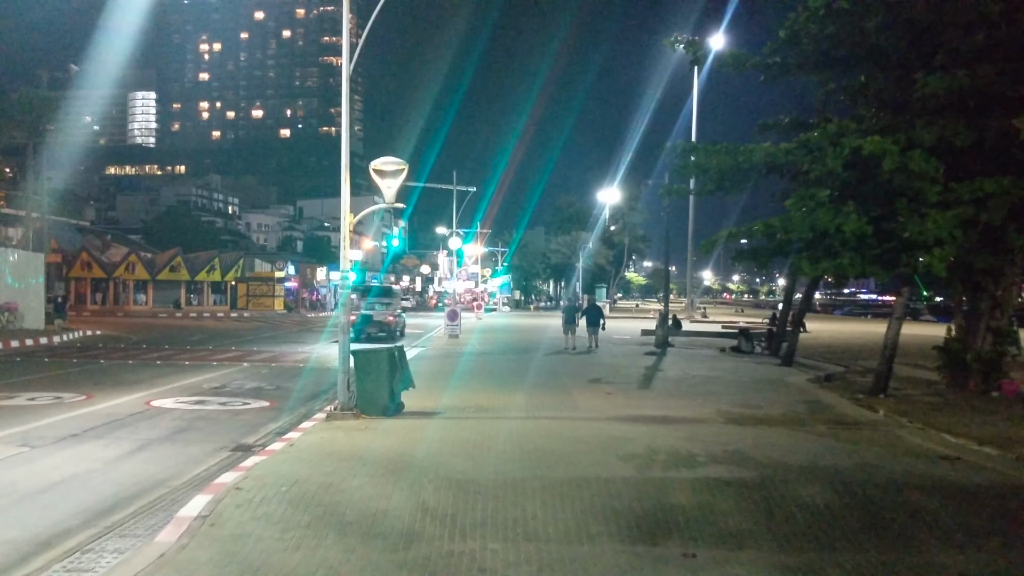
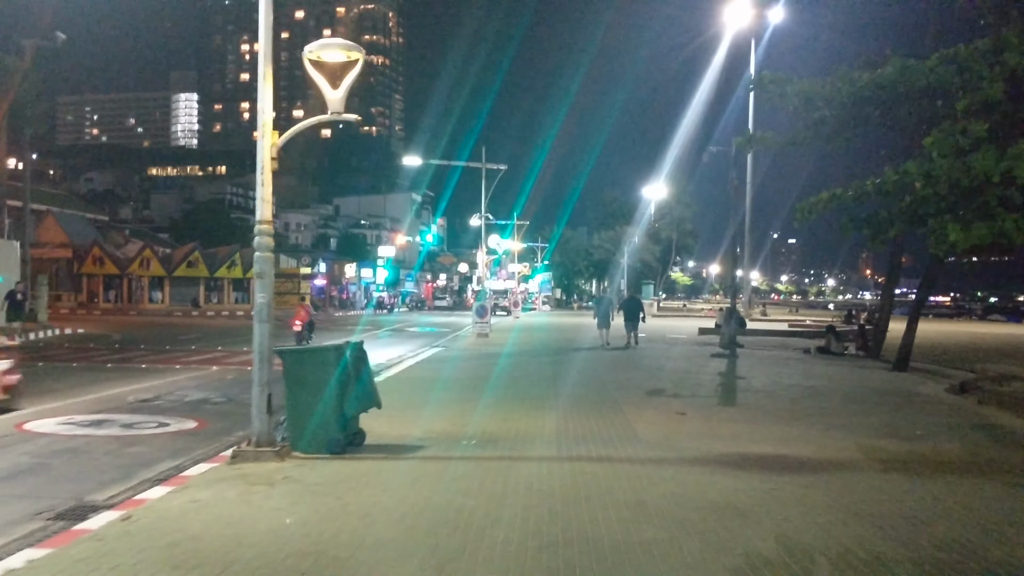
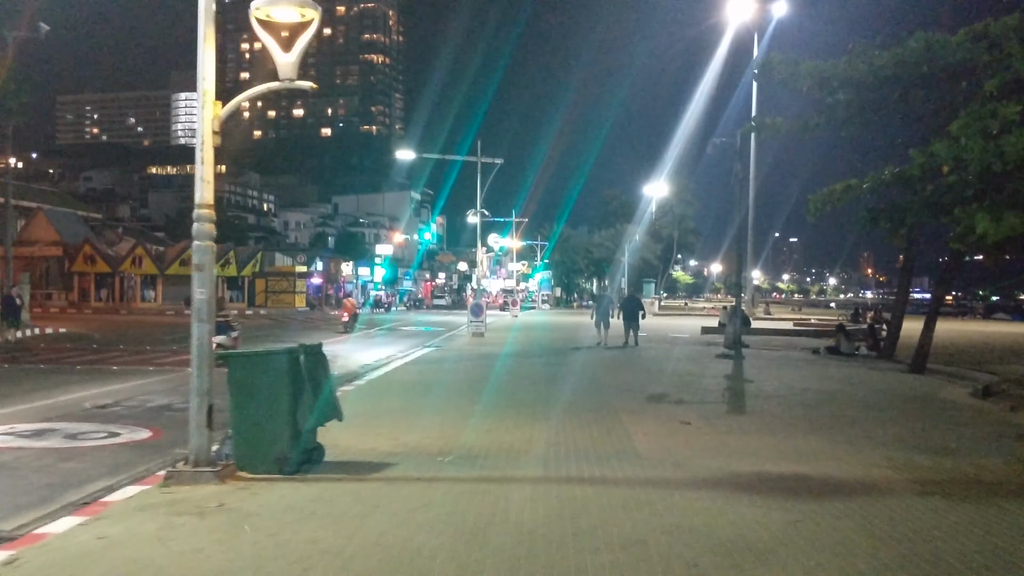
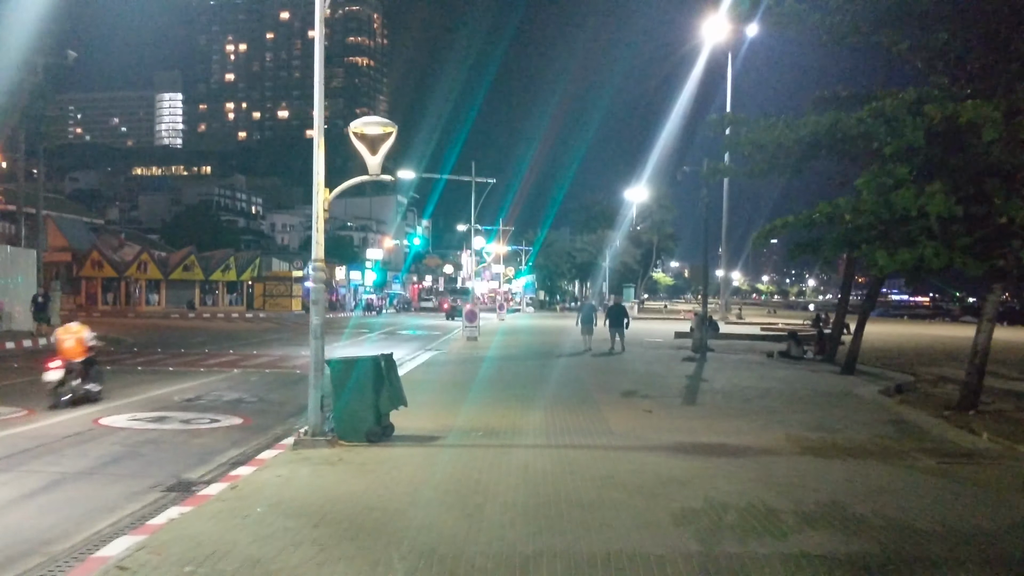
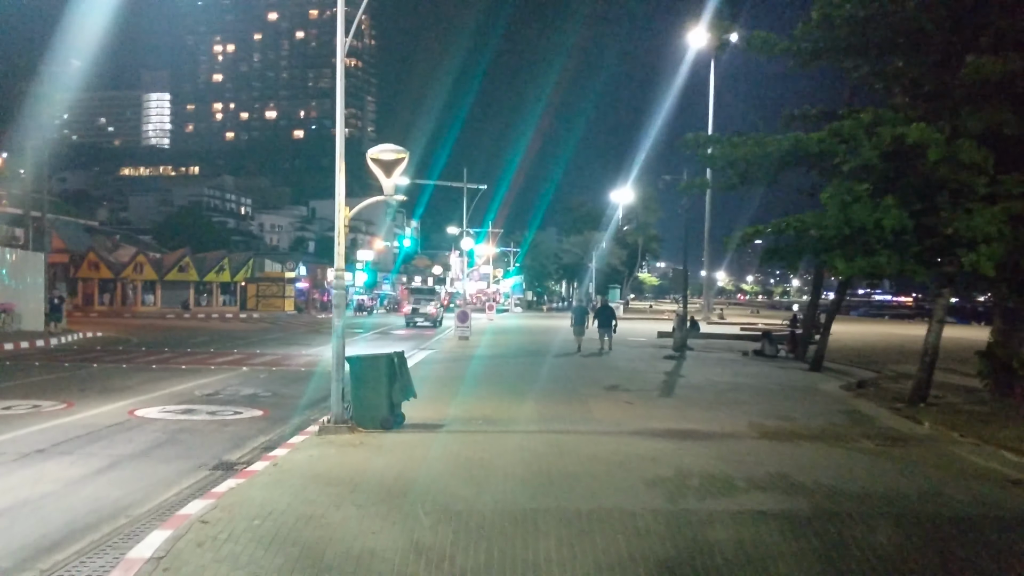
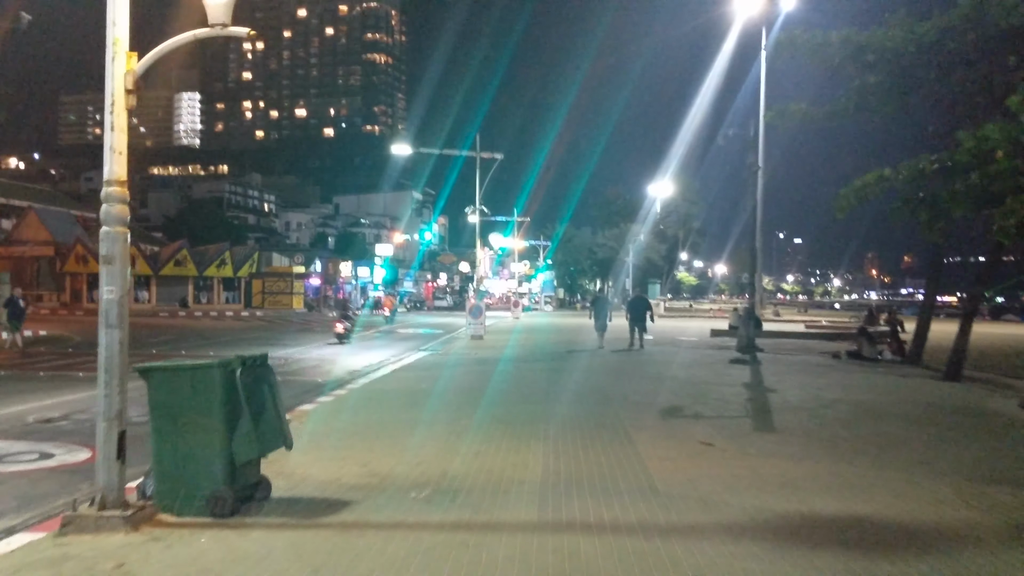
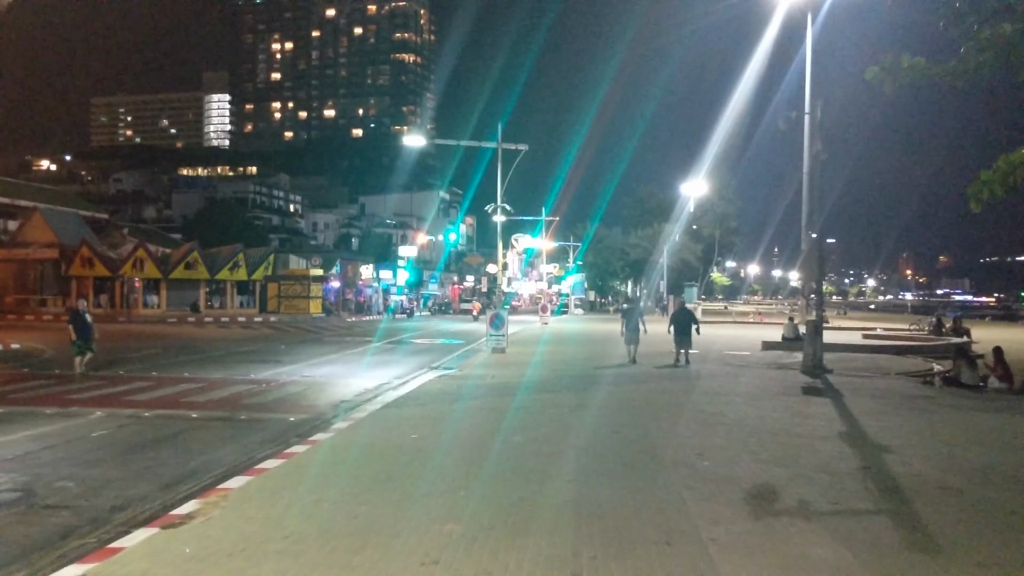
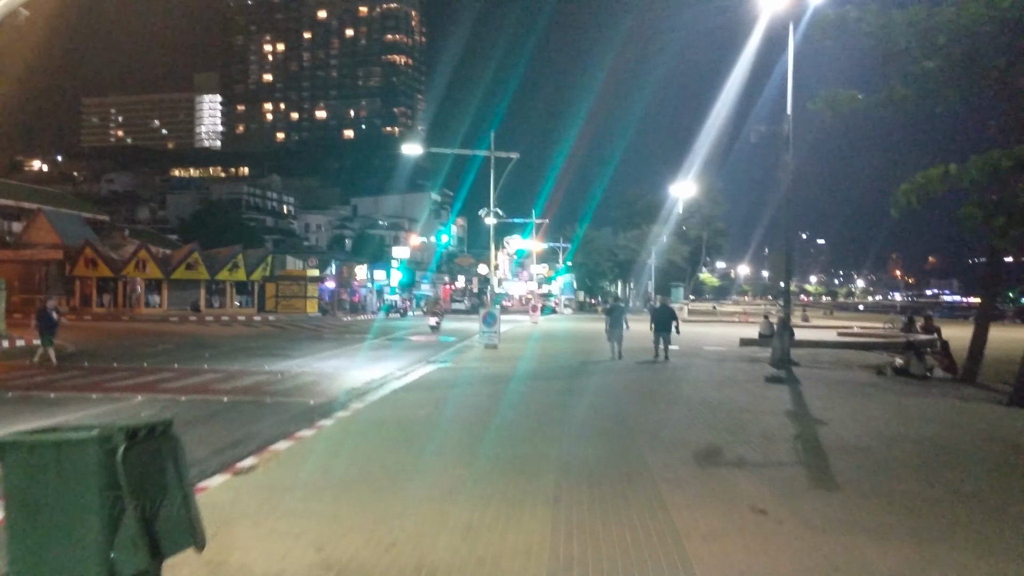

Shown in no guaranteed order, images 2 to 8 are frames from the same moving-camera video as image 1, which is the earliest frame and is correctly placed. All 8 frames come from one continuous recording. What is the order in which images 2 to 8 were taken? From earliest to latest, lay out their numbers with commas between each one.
5, 4, 2, 3, 6, 8, 7
